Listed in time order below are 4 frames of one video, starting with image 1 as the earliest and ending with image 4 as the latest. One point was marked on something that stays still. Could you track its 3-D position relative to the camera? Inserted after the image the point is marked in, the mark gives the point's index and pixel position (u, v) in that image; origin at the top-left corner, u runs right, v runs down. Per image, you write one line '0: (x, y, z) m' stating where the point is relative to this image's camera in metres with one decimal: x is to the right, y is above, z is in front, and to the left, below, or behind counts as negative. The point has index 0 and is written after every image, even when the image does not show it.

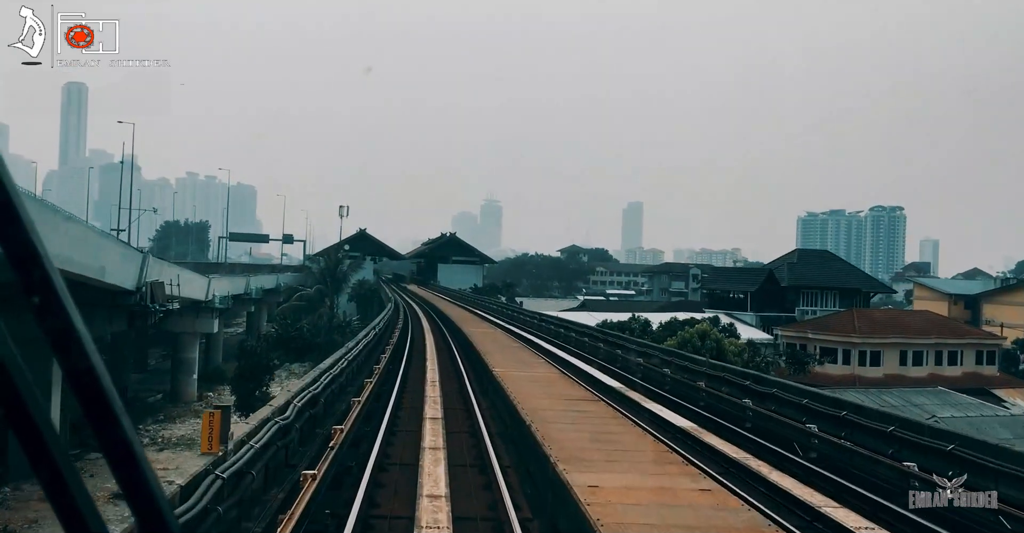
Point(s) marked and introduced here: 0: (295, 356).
0: (-5.2, -2.1, +17.8) m
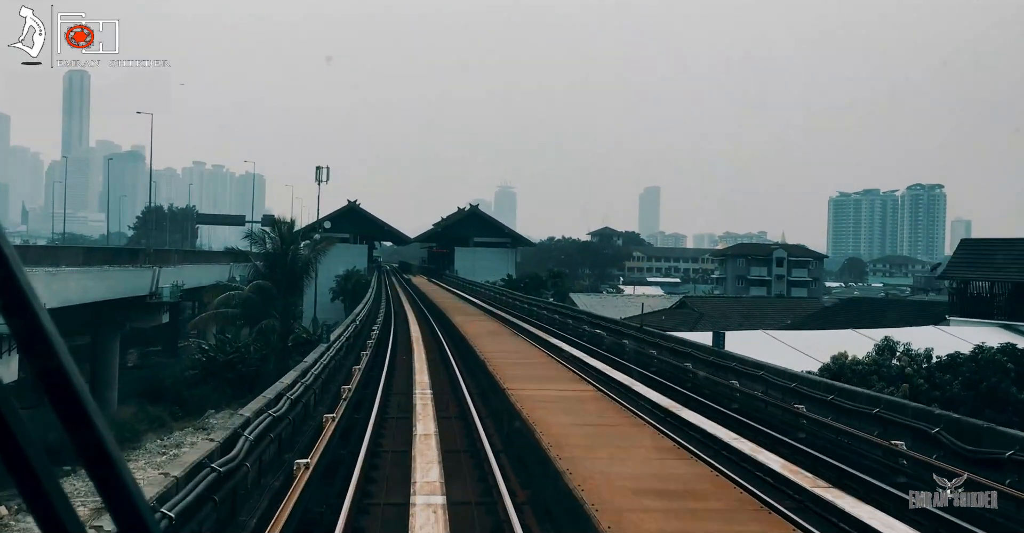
0: (-4.3, -1.9, +12.1) m
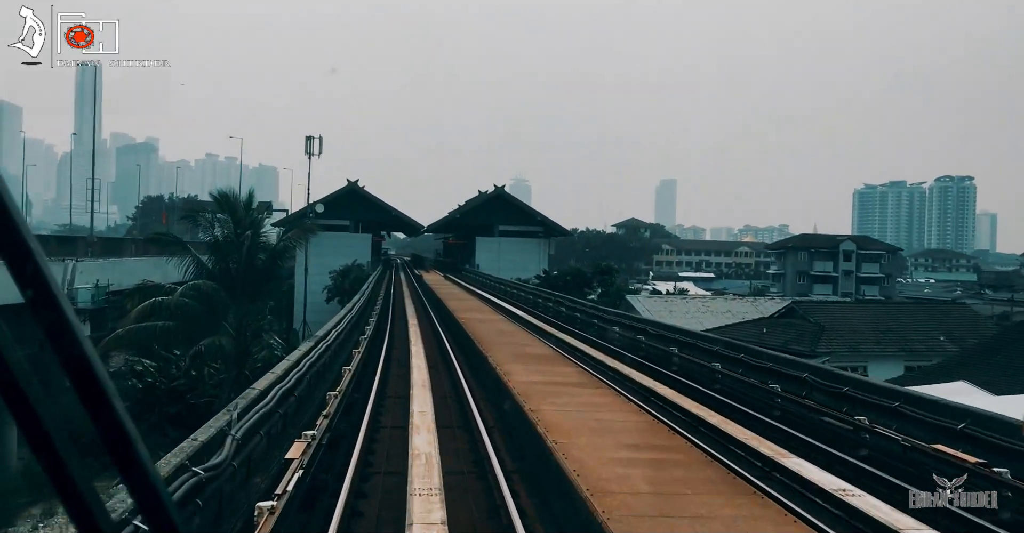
0: (-3.8, -1.8, +9.4) m
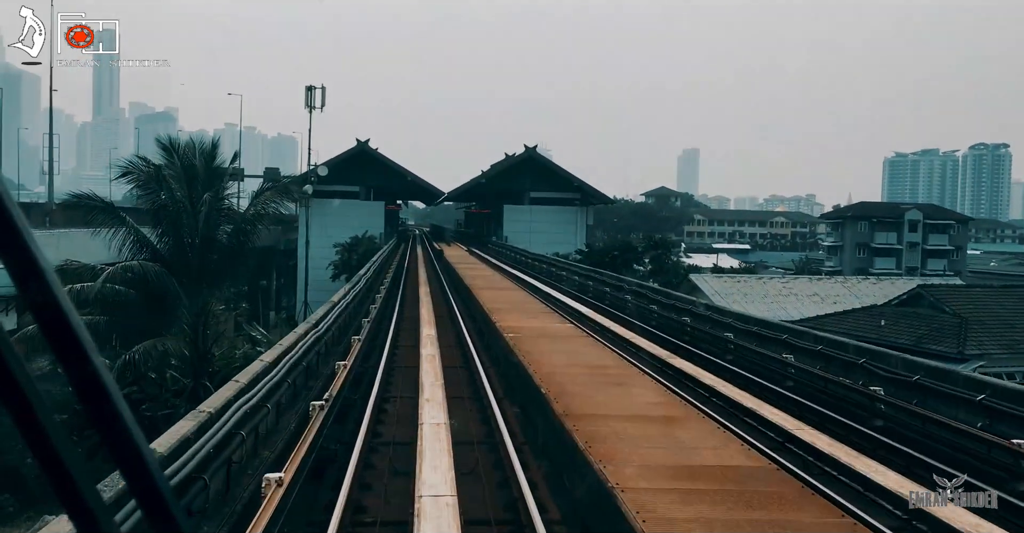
0: (-3.4, -1.6, +7.9) m
